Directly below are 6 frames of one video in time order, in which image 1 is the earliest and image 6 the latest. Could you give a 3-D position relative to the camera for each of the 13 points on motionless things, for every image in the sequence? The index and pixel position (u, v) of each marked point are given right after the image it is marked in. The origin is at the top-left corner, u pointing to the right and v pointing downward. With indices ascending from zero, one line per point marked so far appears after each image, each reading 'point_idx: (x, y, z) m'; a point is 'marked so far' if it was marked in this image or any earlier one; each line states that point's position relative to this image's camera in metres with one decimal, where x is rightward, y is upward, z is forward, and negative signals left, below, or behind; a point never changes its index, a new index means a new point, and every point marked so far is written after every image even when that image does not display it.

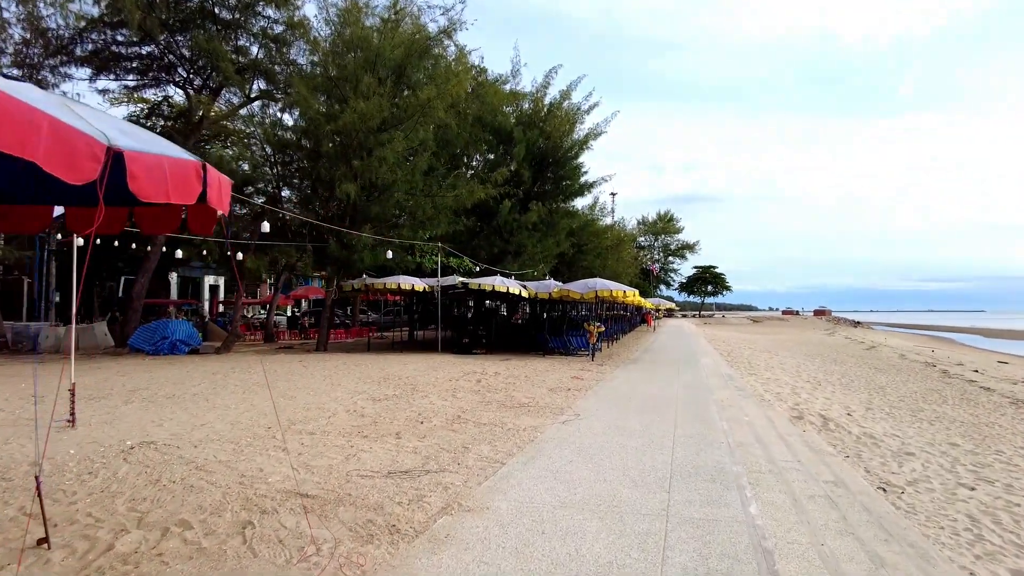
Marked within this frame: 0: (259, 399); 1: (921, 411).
0: (-3.4, -1.5, +8.9) m
1: (+11.0, -3.4, +17.9) m
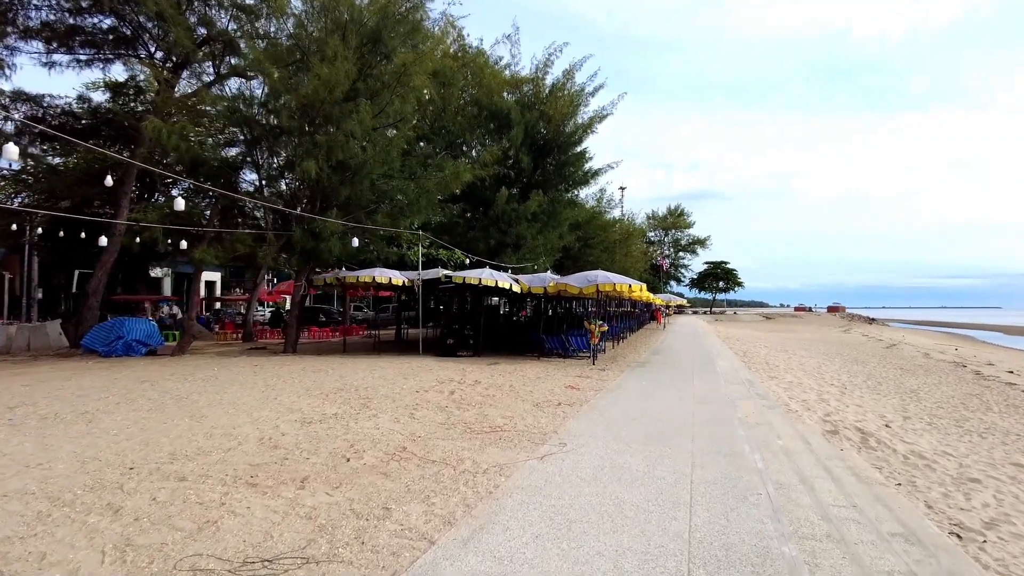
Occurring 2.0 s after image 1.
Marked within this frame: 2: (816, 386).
0: (-3.7, -1.4, +7.0) m
1: (+10.9, -3.2, +15.8) m
2: (+8.8, -2.8, +19.0) m
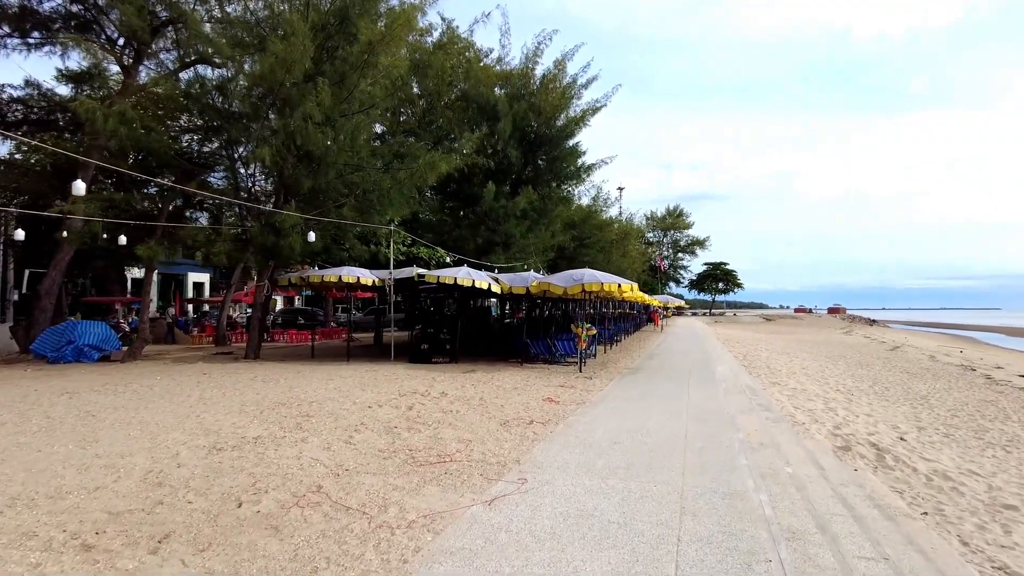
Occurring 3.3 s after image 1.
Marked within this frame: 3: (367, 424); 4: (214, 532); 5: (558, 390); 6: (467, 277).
0: (-4.1, -1.4, +5.8) m
1: (+10.4, -3.2, +14.6) m
2: (+8.4, -2.8, +17.8) m
3: (-1.6, -1.5, +7.1) m
4: (-1.7, -1.4, +3.9) m
5: (+0.7, -1.6, +10.2) m
6: (-0.9, +0.2, +13.1) m
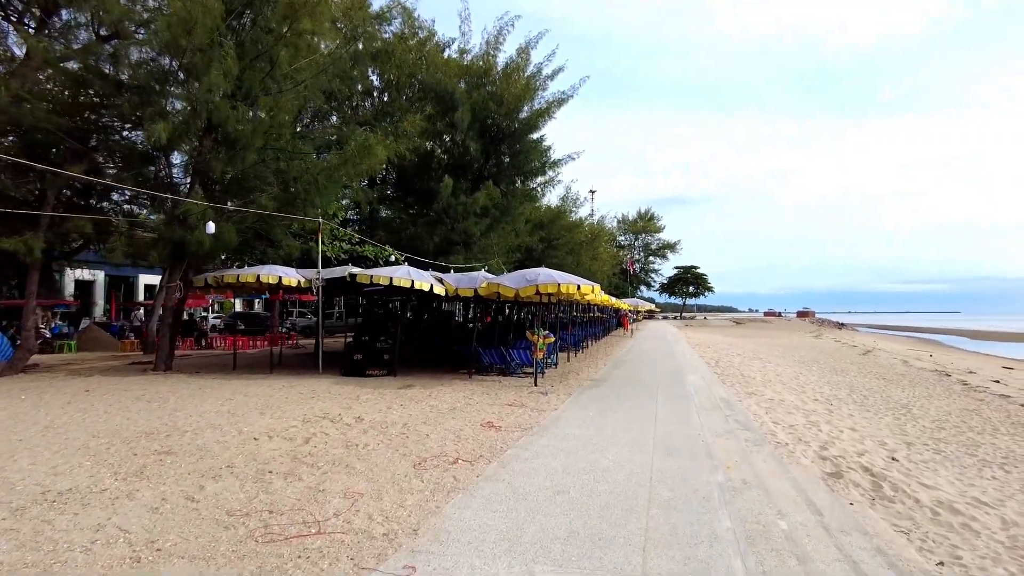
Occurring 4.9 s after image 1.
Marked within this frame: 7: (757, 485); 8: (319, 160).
0: (-4.8, -1.4, +4.0) m
1: (+9.4, -3.3, +13.4) m
2: (+7.2, -2.9, +16.5) m
3: (-2.2, -1.4, +5.4) m
4: (-2.3, -1.4, +2.2) m
5: (-0.1, -1.6, +8.6) m
6: (-1.8, +0.2, +11.4) m
7: (+2.3, -1.9, +6.2) m
8: (-3.7, +2.5, +12.7) m
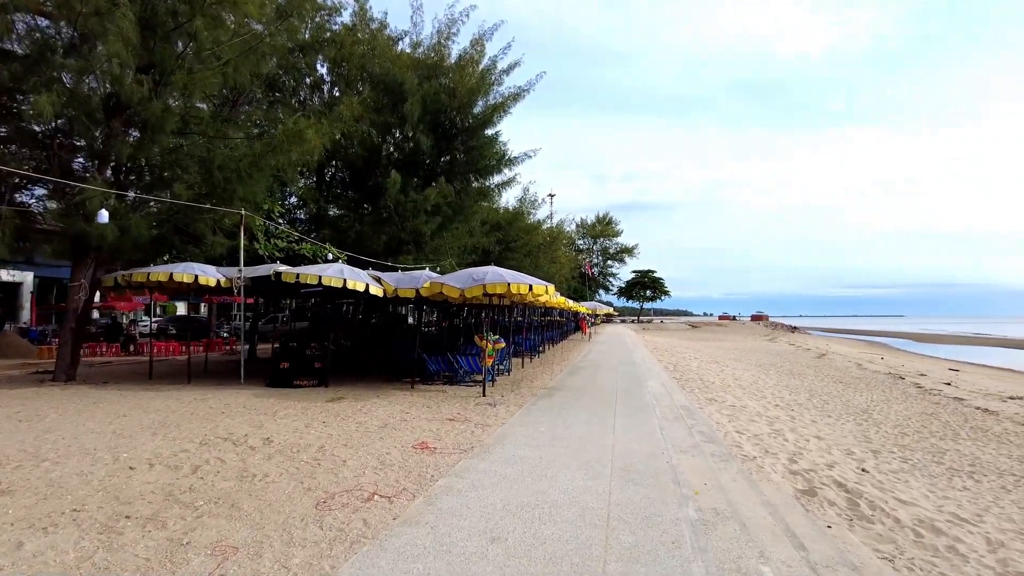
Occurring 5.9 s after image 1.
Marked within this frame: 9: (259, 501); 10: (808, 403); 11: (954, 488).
0: (-5.2, -1.3, +2.7) m
1: (+8.4, -3.3, +12.9) m
2: (+6.0, -3.0, +15.9) m
3: (-2.7, -1.4, +4.2) m
4: (-2.6, -1.4, +1.0) m
5: (-0.8, -1.6, +7.5) m
6: (-2.7, +0.2, +10.3) m
7: (+1.8, -1.8, +5.3) m
8: (-4.6, +2.4, +11.4) m
9: (-1.8, -1.5, +4.6) m
10: (+8.8, -3.4, +19.5) m
11: (+7.0, -3.1, +10.4) m
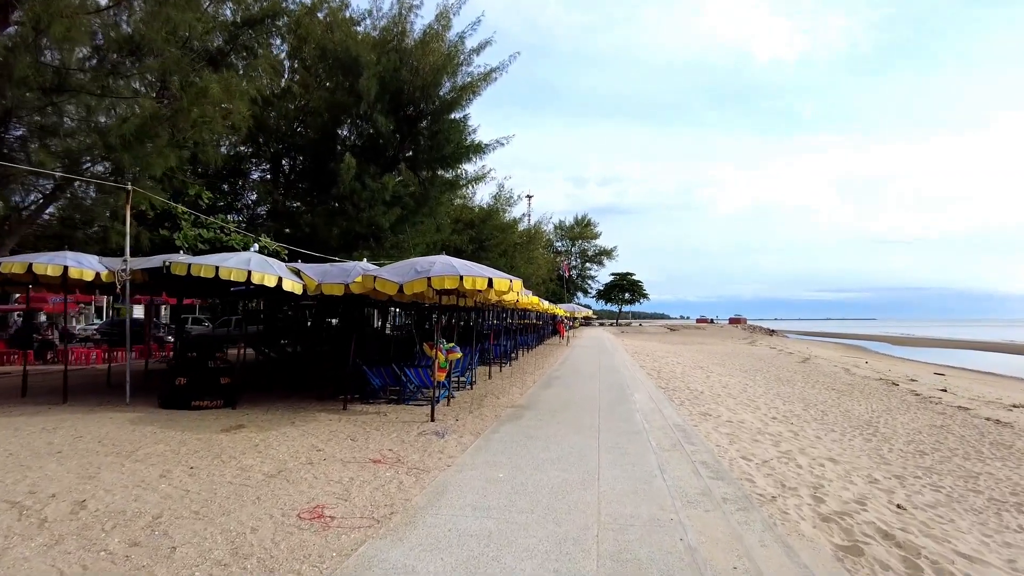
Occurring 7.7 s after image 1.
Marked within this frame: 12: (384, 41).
0: (-5.5, -1.2, +0.4) m
1: (+7.8, -3.3, +11.1) m
2: (+5.3, -2.9, +13.9) m
3: (-3.1, -1.3, +2.0) m
4: (-2.8, -1.3, -1.2) m
5: (-1.2, -1.5, +5.4) m
6: (-3.2, +0.3, +8.1) m
7: (+1.4, -1.8, +3.3) m
8: (-5.2, +2.5, +9.2) m
9: (-2.1, -1.4, +2.4) m
10: (+7.9, -3.4, +17.7) m
11: (+6.5, -3.1, +8.5) m
12: (-3.7, +7.1, +19.6) m
